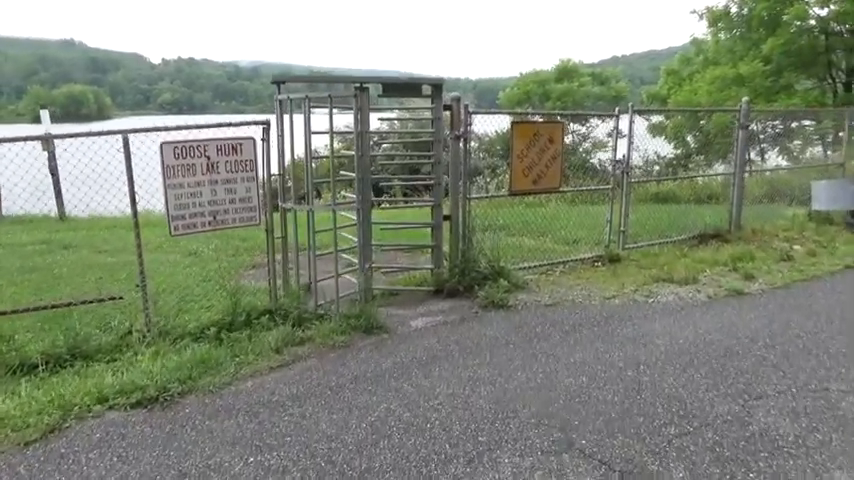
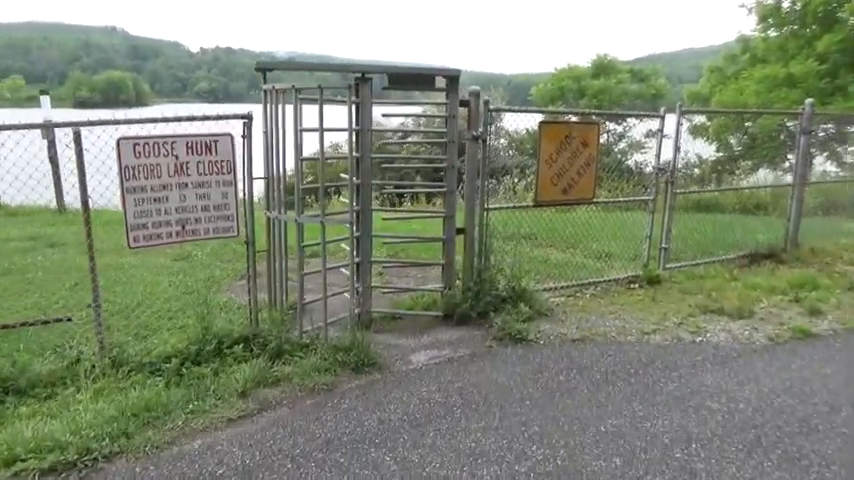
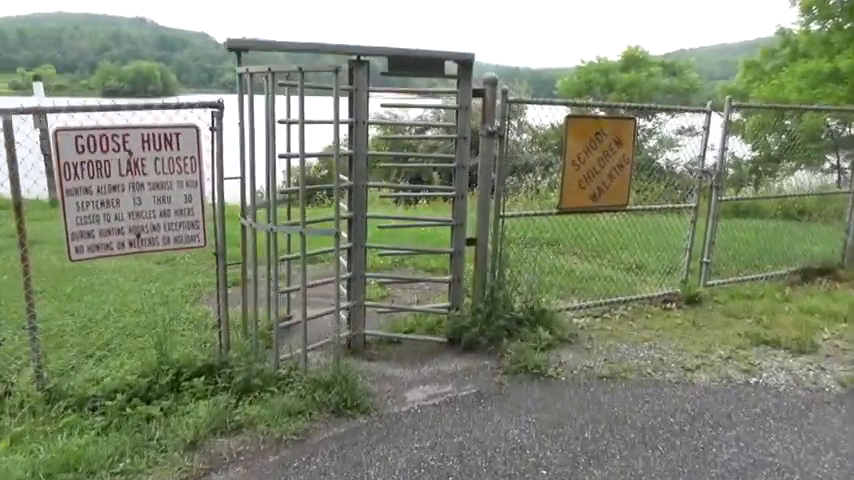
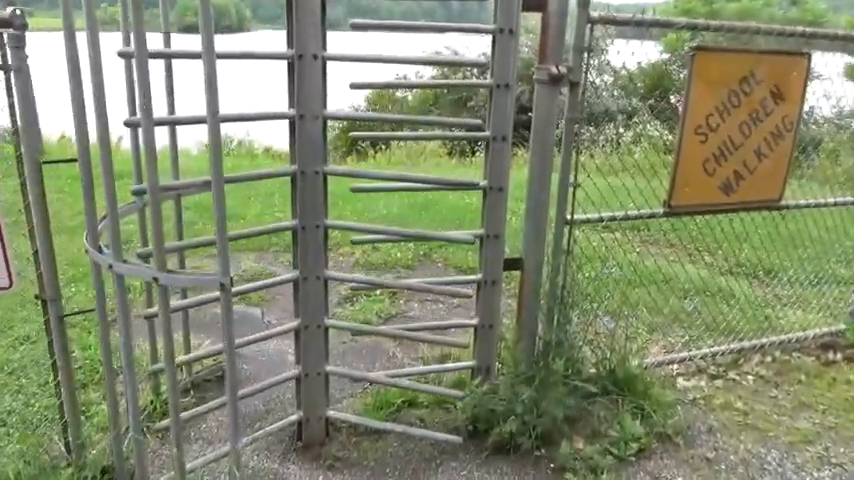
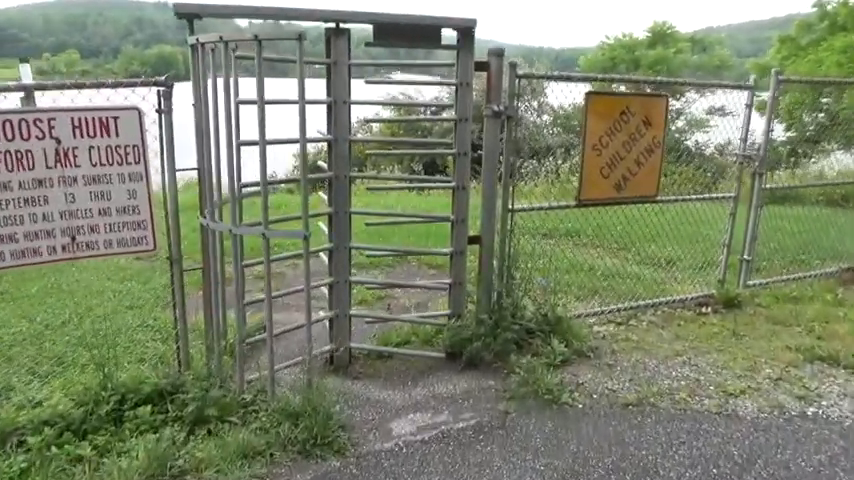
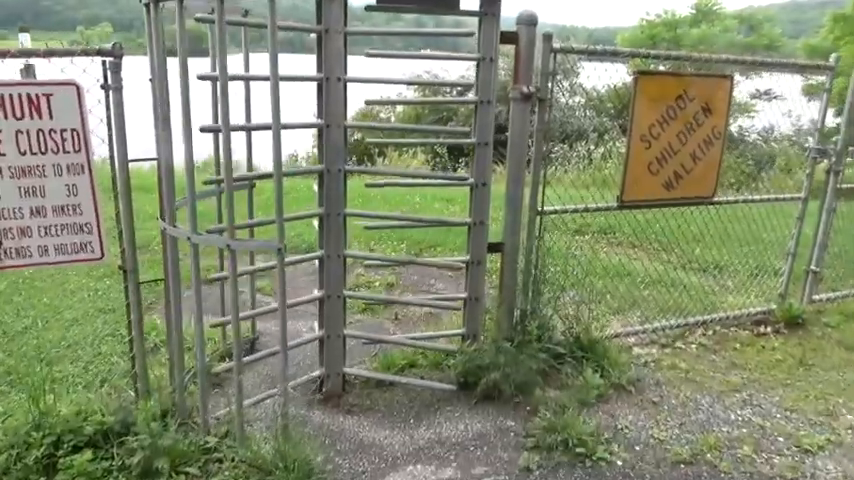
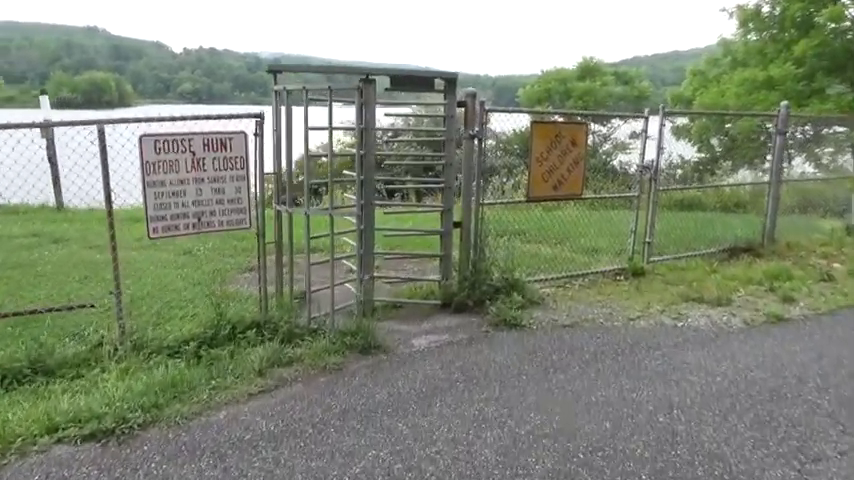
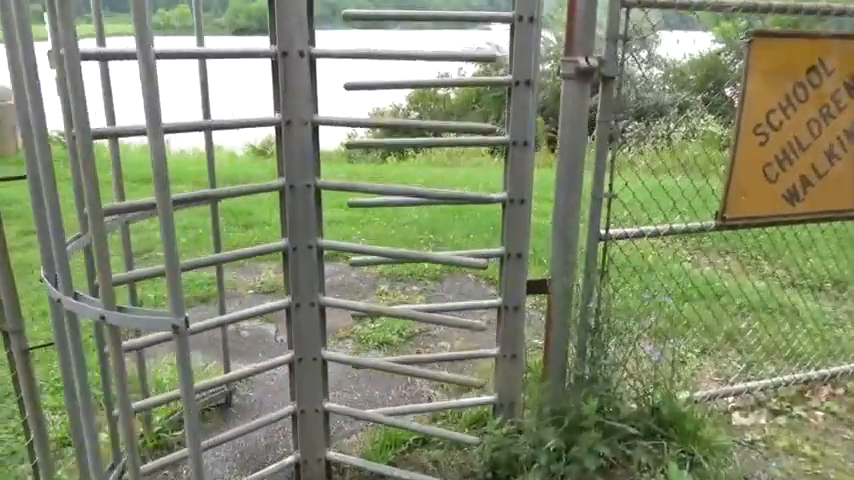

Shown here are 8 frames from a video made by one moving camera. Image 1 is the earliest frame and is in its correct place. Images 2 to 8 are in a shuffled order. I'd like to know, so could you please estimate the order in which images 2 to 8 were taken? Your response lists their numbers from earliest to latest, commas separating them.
7, 2, 3, 5, 6, 4, 8
